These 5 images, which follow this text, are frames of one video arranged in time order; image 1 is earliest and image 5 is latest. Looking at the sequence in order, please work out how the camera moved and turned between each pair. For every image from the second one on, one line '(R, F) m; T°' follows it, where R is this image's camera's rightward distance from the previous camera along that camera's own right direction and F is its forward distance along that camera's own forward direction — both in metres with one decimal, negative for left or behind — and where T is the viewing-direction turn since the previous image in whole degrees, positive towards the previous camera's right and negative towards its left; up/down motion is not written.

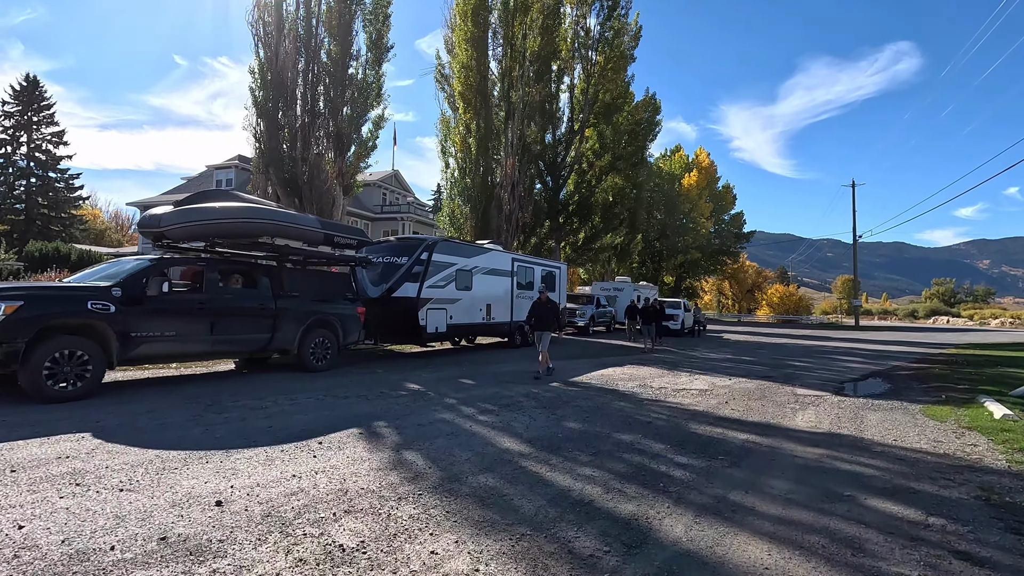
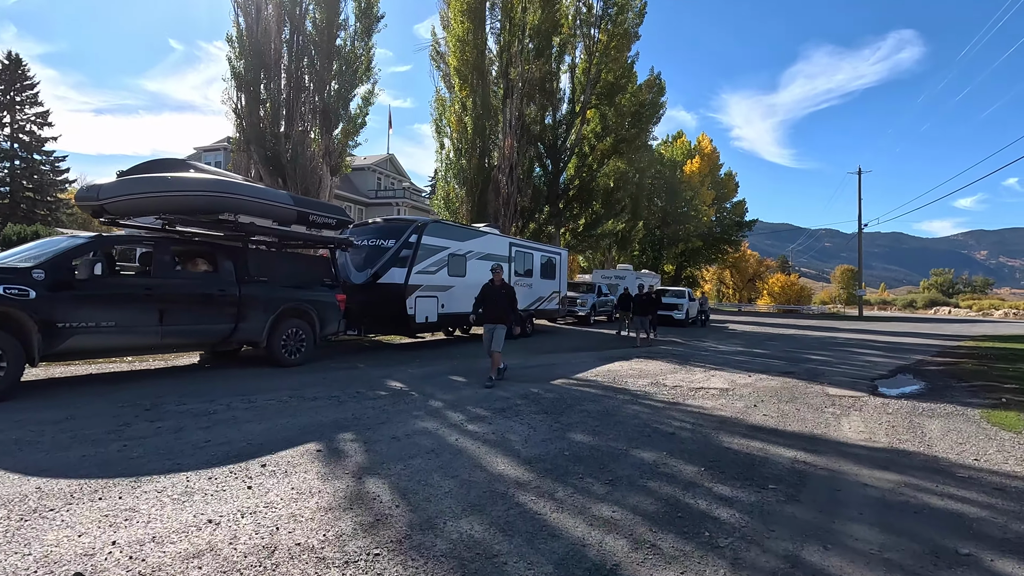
(0.0, +1.2) m; 0°
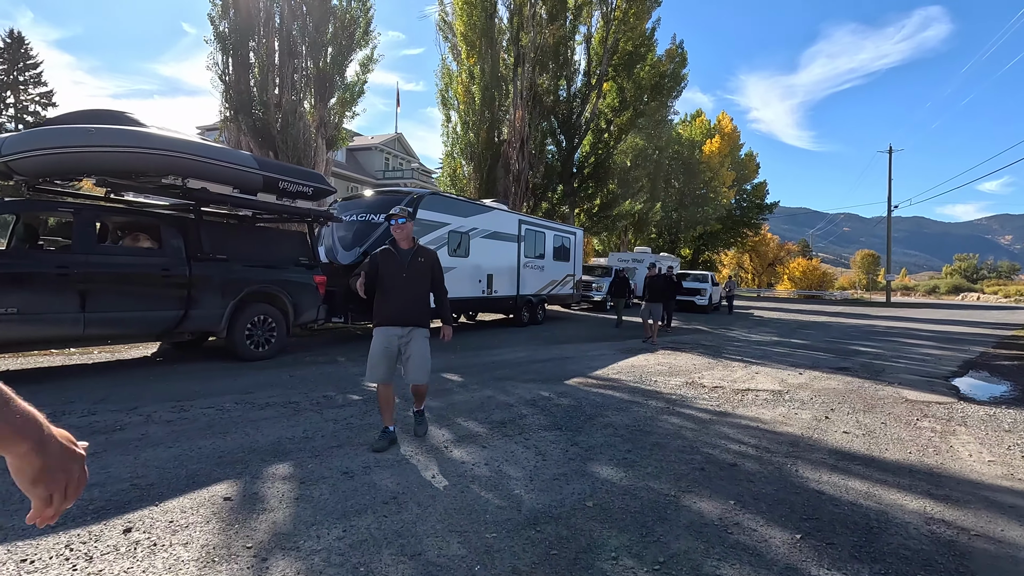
(+0.1, +1.6) m; -1°
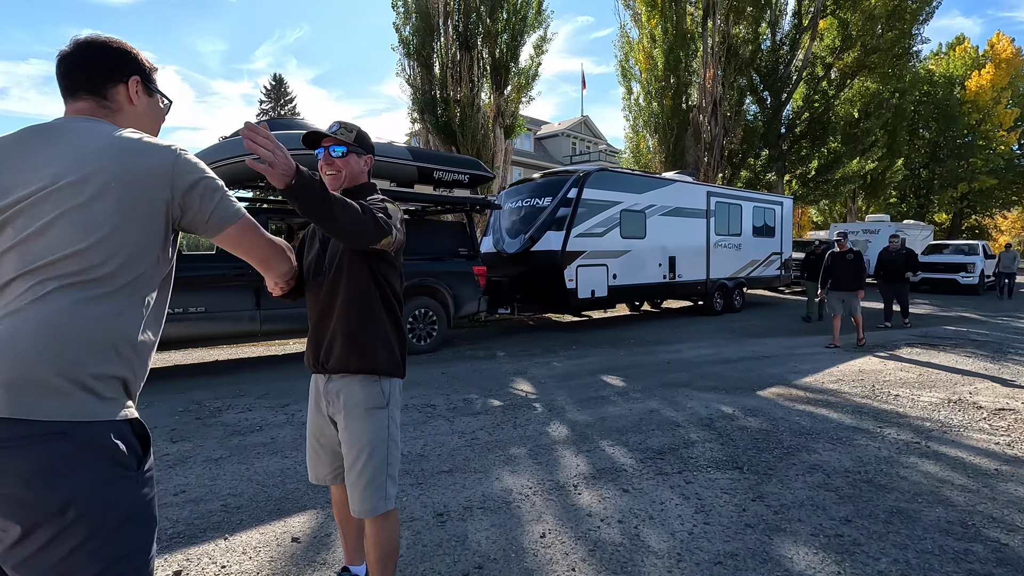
(+0.3, +1.1) m; -21°
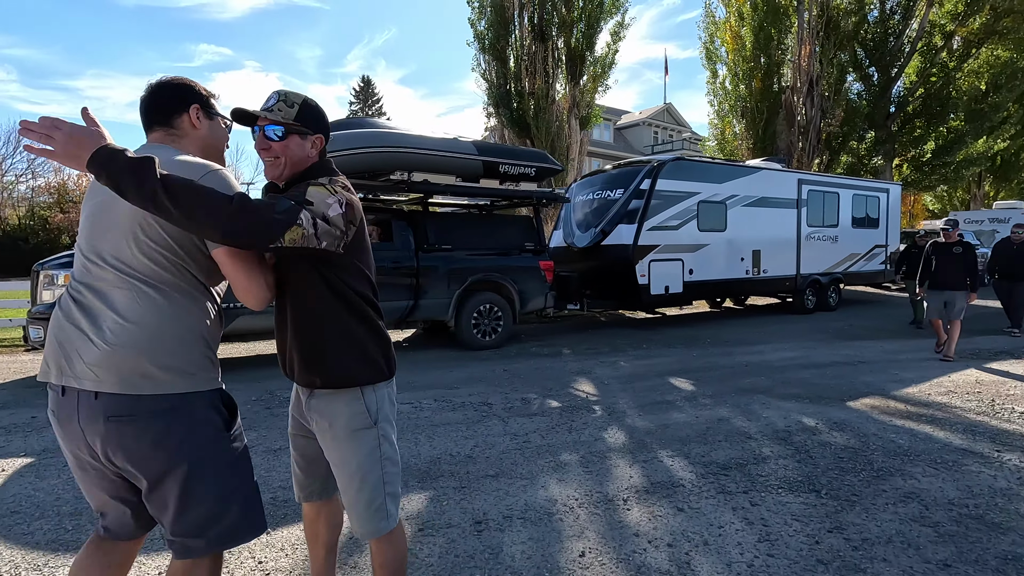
(+0.2, +0.2) m; -9°
